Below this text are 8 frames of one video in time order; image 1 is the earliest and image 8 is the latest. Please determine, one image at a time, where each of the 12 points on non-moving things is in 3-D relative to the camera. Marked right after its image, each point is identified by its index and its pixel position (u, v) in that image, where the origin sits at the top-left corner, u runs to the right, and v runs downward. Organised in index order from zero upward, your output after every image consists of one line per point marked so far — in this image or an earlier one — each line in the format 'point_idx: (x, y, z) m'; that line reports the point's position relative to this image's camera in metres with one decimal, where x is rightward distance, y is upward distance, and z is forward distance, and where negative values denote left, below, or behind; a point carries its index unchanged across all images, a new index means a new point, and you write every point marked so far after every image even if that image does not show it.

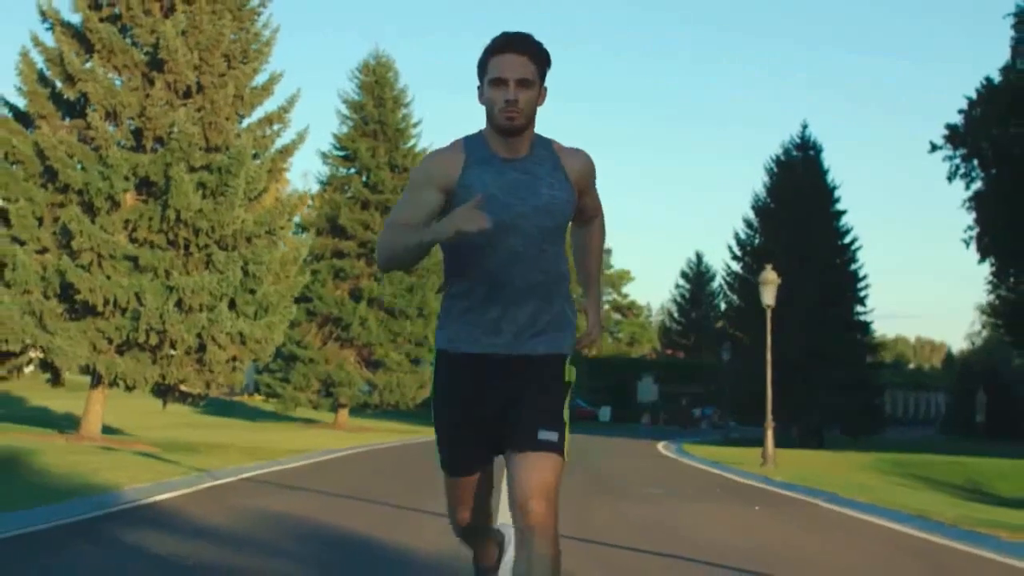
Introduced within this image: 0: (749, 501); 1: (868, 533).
0: (+3.2, -2.8, +18.4) m
1: (+3.7, -2.5, +14.1) m
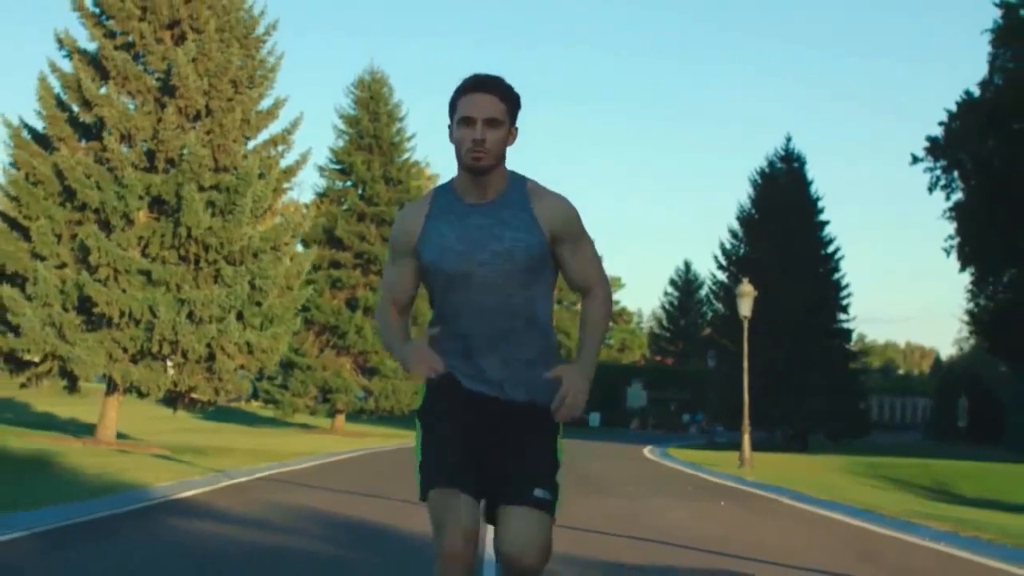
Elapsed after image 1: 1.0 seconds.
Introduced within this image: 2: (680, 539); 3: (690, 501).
0: (+3.0, -3.0, +20.1) m
1: (+3.6, -2.7, +15.8) m
2: (+1.8, -2.6, +14.4) m
3: (+2.5, -3.0, +19.3) m
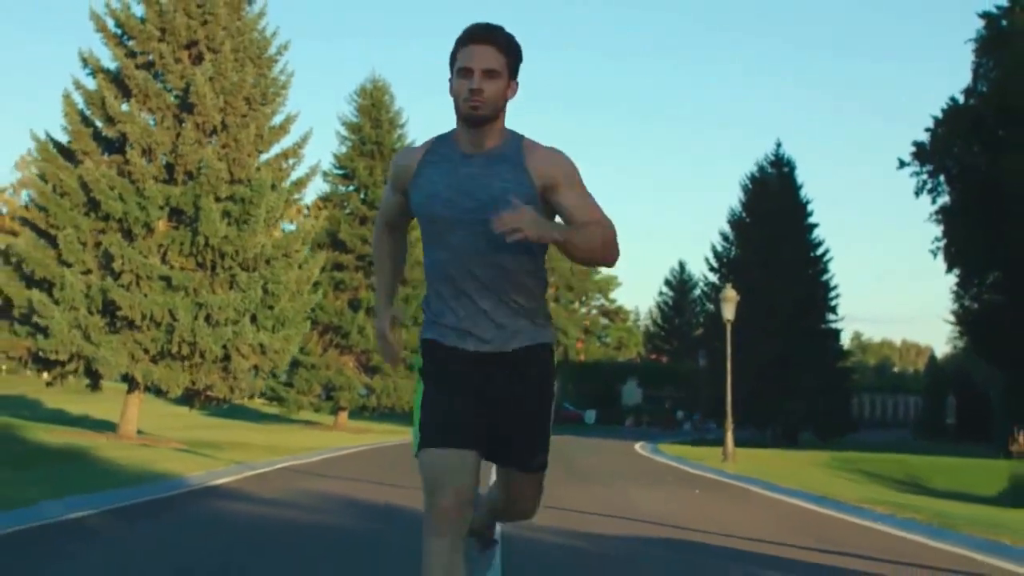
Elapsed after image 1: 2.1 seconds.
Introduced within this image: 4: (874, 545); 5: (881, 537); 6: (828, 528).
0: (+3.0, -3.2, +21.9) m
1: (+3.5, -2.8, +17.7) m
2: (+1.7, -2.7, +16.3) m
3: (+2.5, -3.1, +21.2) m
4: (+3.6, -2.5, +13.6) m
5: (+3.9, -2.6, +14.3) m
6: (+3.5, -2.6, +15.1) m
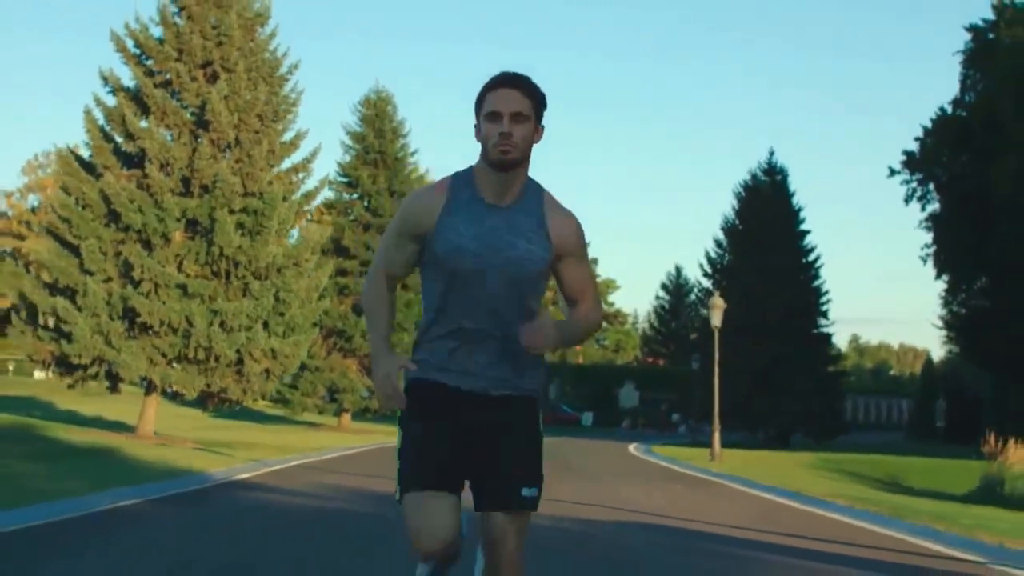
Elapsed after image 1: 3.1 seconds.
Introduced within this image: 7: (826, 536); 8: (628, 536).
0: (+2.9, -3.3, +23.6) m
1: (+3.5, -3.0, +19.3) m
2: (+1.7, -2.9, +17.9) m
3: (+2.4, -3.3, +22.8) m
4: (+3.6, -2.7, +15.2) m
5: (+3.8, -2.7, +16.0) m
6: (+3.5, -2.8, +16.7) m
7: (+3.4, -2.7, +14.9) m
8: (+1.2, -2.6, +14.4) m
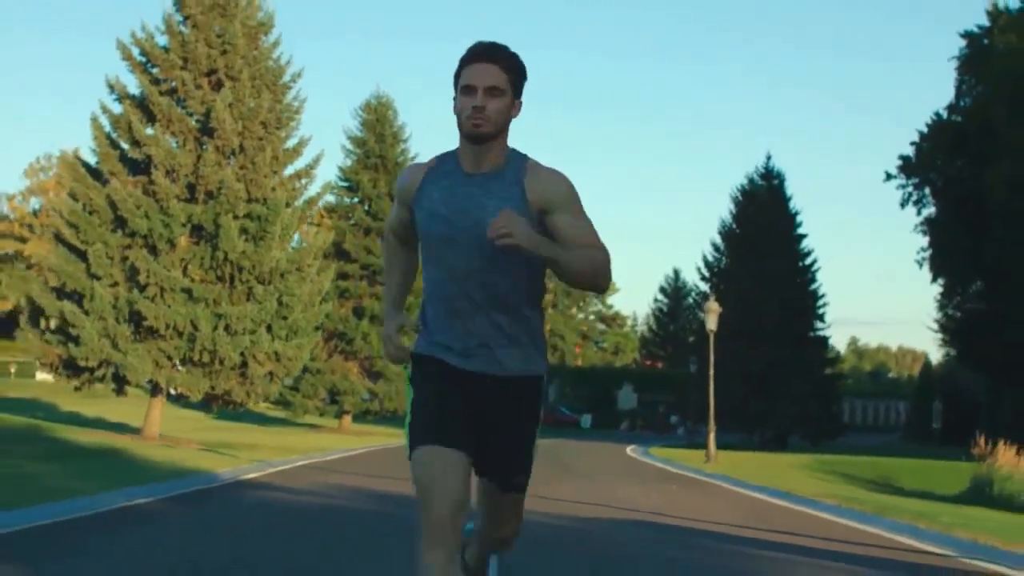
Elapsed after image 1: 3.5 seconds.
0: (+2.9, -3.4, +24.1) m
1: (+3.5, -3.1, +19.9) m
2: (+1.7, -3.0, +18.5) m
3: (+2.4, -3.3, +23.4) m
4: (+3.6, -2.8, +15.8) m
5: (+3.8, -2.8, +16.6) m
6: (+3.5, -2.9, +17.3) m
7: (+3.4, -2.7, +15.5) m
8: (+1.2, -2.7, +15.0) m
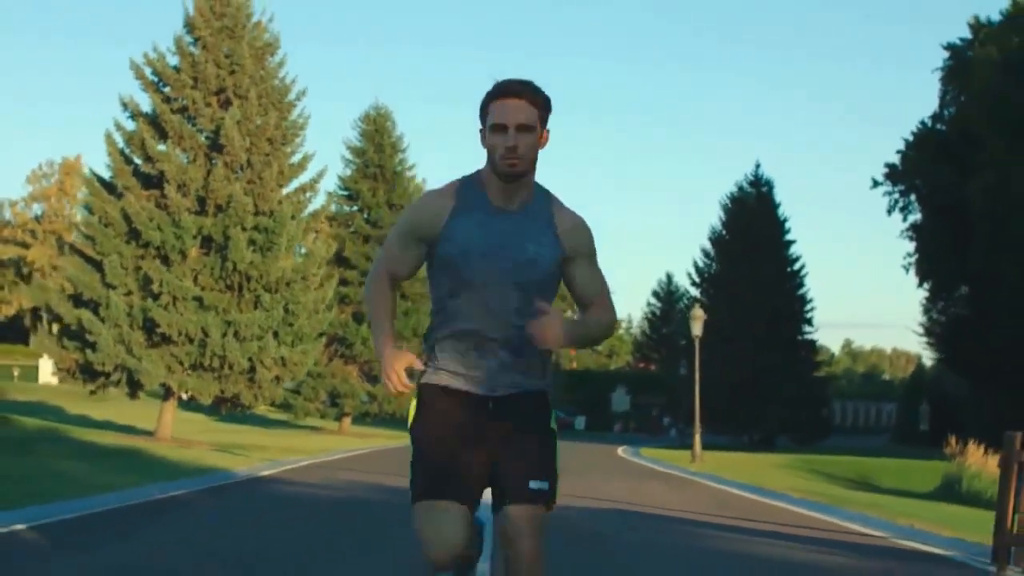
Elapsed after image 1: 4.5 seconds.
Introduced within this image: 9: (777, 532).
0: (+2.8, -3.6, +25.8) m
1: (+3.4, -3.3, +21.6) m
2: (+1.6, -3.1, +20.2) m
3: (+2.3, -3.5, +25.1) m
4: (+3.5, -2.9, +17.5) m
5: (+3.7, -3.0, +18.2) m
6: (+3.4, -3.0, +19.0) m
7: (+3.3, -2.9, +17.2) m
8: (+1.1, -2.8, +16.7) m
9: (+3.0, -2.8, +15.8) m
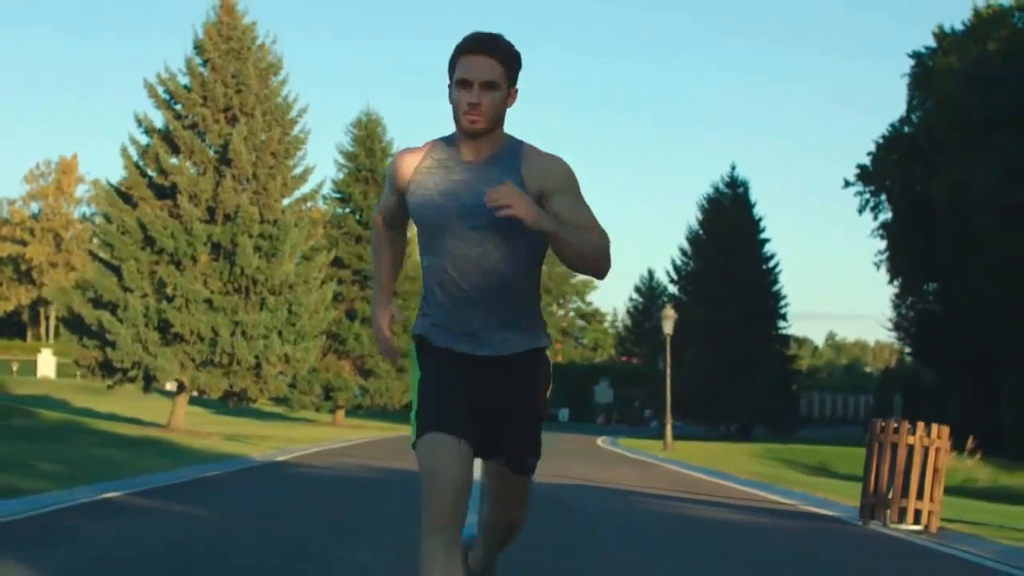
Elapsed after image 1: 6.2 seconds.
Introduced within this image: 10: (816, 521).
0: (+2.5, -3.7, +28.8) m
1: (+3.1, -3.4, +24.6) m
2: (+1.4, -3.3, +23.1) m
3: (+2.0, -3.6, +28.0) m
4: (+3.3, -3.1, +20.5) m
5: (+3.5, -3.1, +21.2) m
6: (+3.2, -3.2, +21.9) m
7: (+3.1, -3.1, +20.2) m
8: (+0.9, -3.0, +19.6) m
9: (+2.8, -3.0, +18.7) m
10: (+3.9, -2.9, +17.3) m
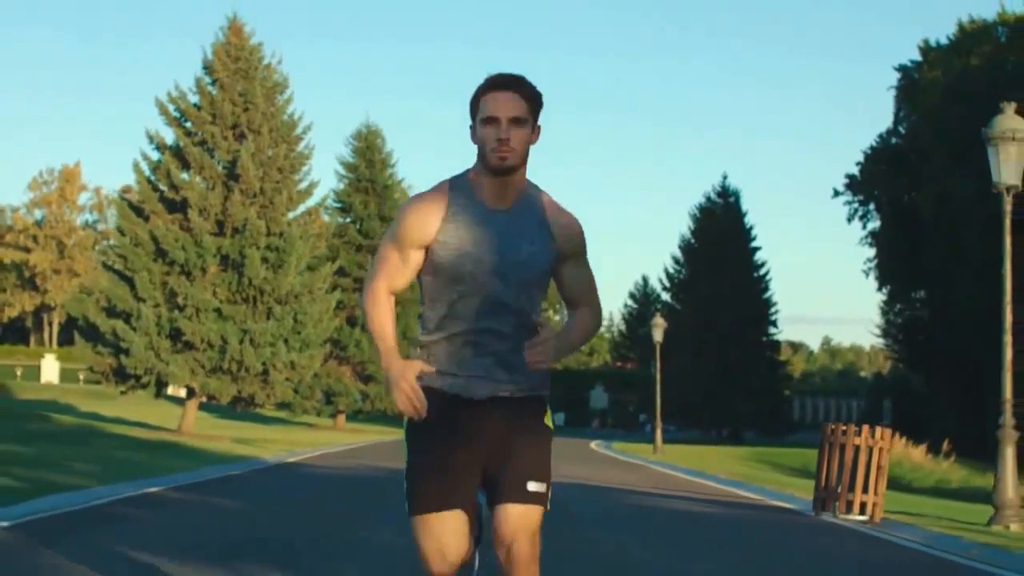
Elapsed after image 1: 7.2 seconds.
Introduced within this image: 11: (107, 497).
0: (+2.4, -4.0, +30.4) m
1: (+3.0, -3.6, +26.2) m
2: (+1.3, -3.5, +24.8) m
3: (+1.9, -3.9, +29.6) m
4: (+3.2, -3.3, +22.1) m
5: (+3.4, -3.4, +22.8) m
6: (+3.1, -3.4, +23.6) m
7: (+3.0, -3.3, +21.8) m
8: (+0.9, -3.2, +21.3) m
9: (+2.7, -3.2, +20.4) m
10: (+3.8, -3.1, +19.0) m
11: (-5.6, -2.9, +18.8) m
